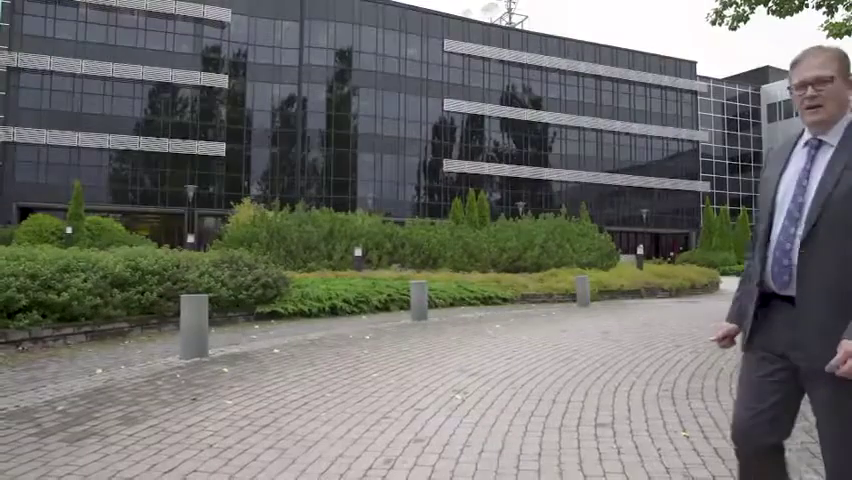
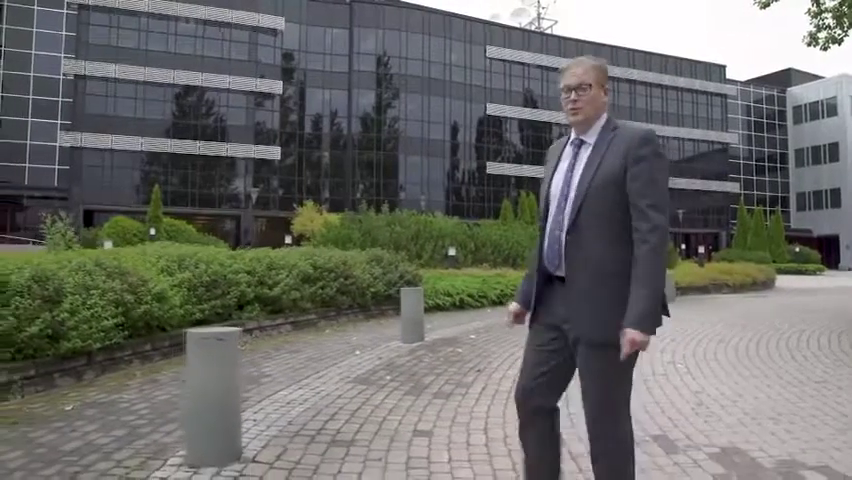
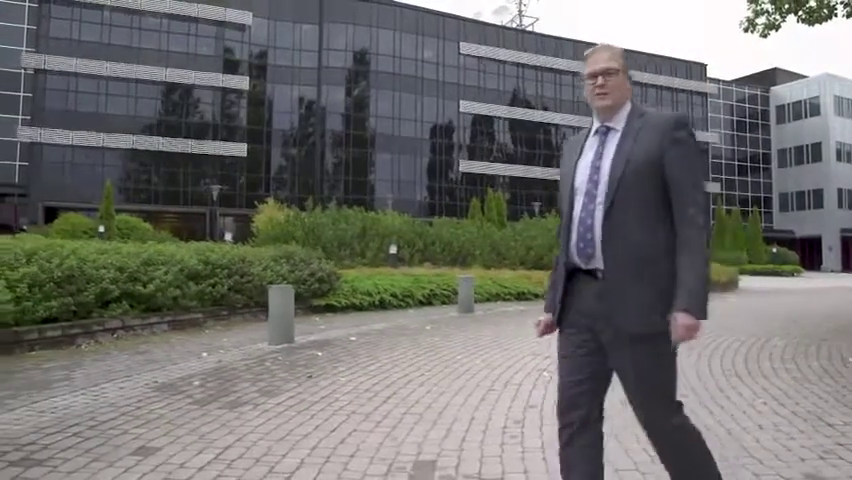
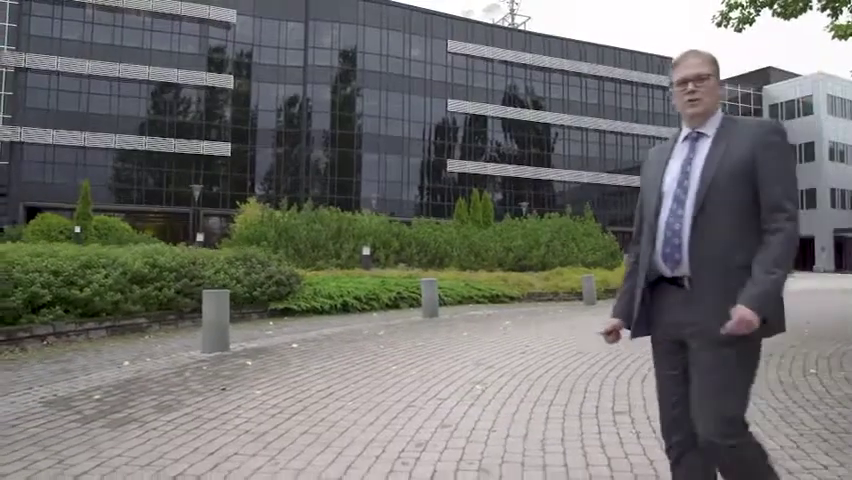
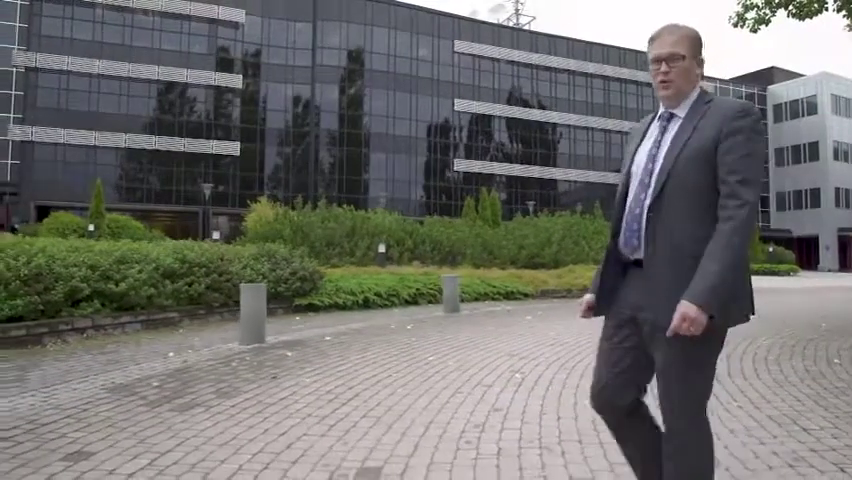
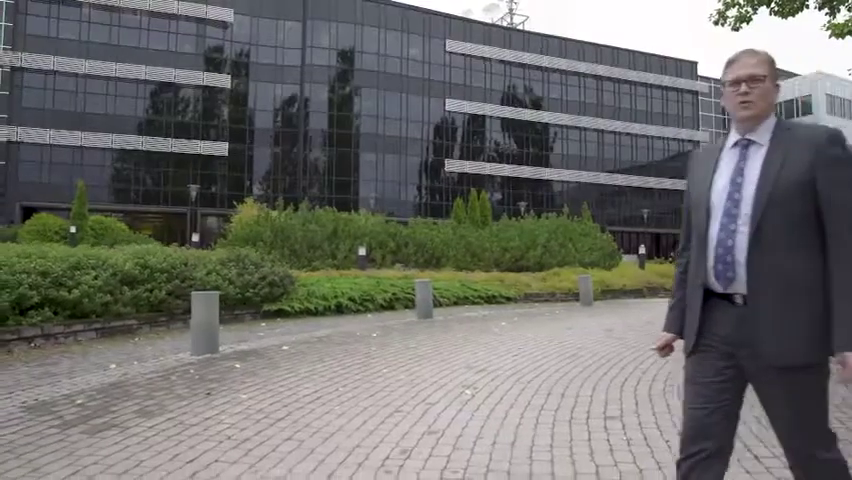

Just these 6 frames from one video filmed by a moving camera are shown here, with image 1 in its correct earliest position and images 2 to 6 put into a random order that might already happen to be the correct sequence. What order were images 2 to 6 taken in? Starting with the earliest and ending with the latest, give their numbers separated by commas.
6, 4, 5, 3, 2
